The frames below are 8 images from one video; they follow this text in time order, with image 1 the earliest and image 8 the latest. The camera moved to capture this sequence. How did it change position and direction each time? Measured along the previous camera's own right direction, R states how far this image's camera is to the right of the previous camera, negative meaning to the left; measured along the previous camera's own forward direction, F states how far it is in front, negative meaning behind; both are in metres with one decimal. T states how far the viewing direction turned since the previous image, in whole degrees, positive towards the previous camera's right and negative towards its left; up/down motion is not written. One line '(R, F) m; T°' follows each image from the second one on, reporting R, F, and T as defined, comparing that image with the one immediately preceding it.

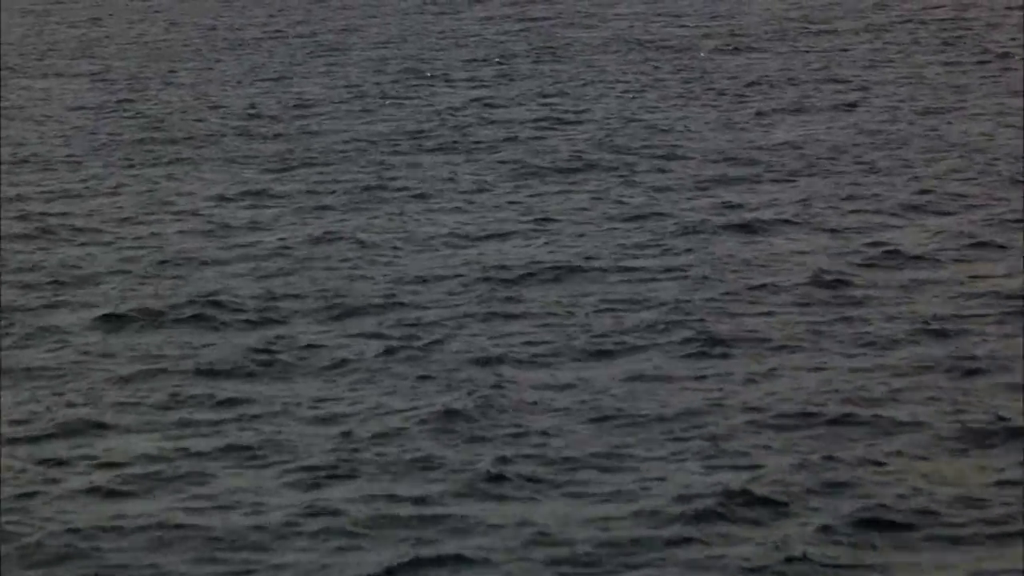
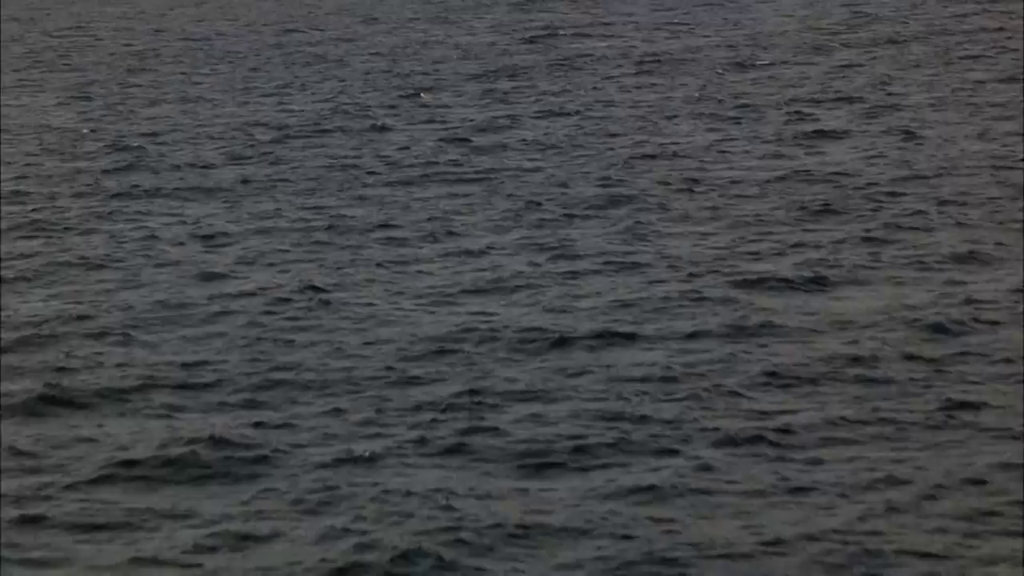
(-0.1, +1.7) m; 0°
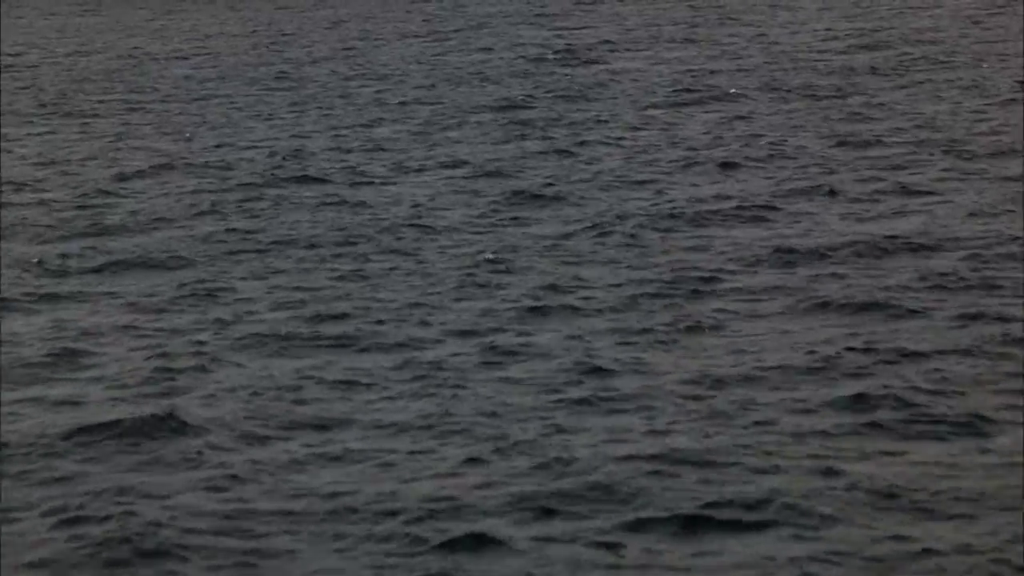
(-0.1, +2.9) m; 0°
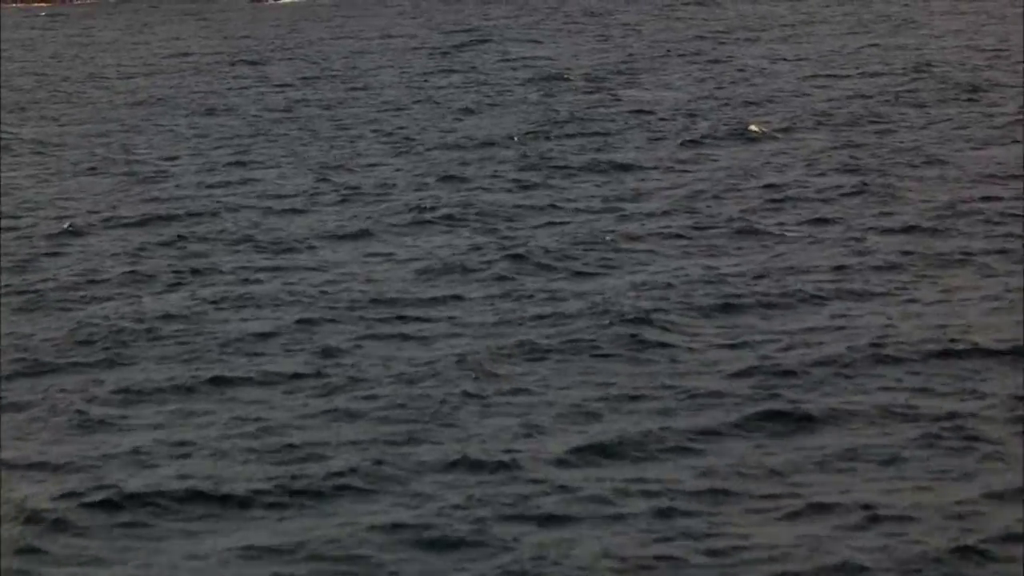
(0.0, +2.8) m; 0°
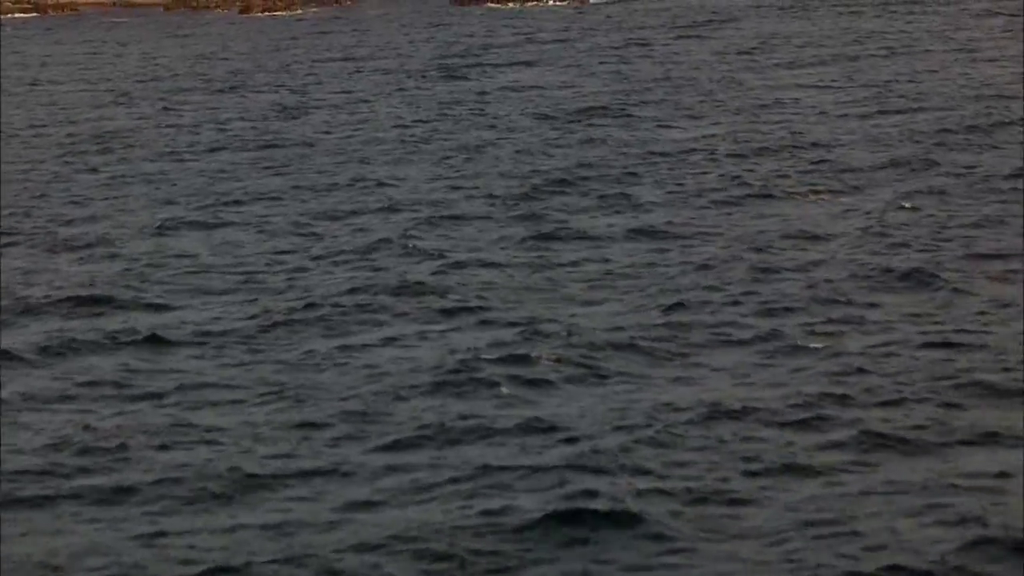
(0.0, +2.9) m; 0°
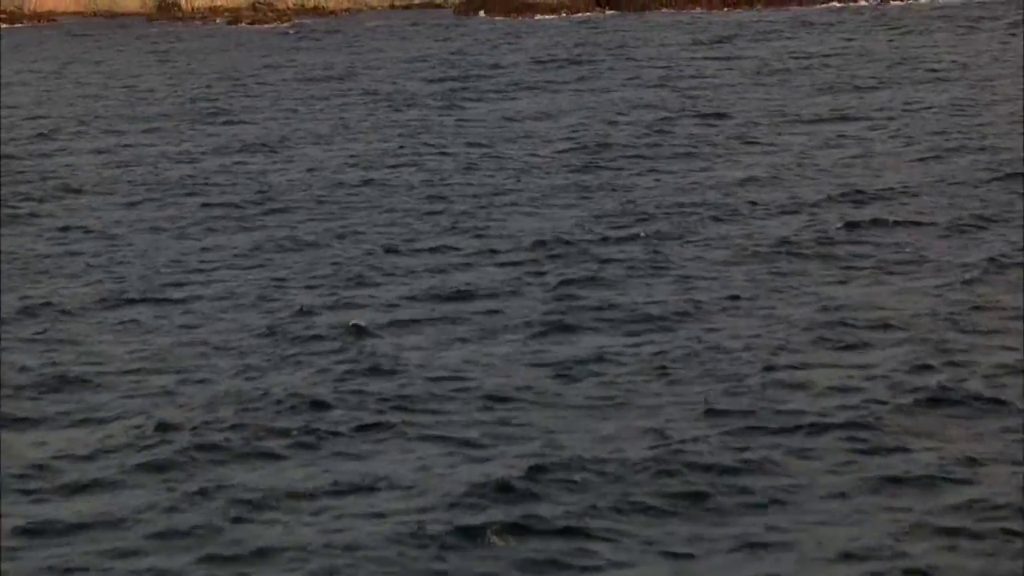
(0.0, +2.7) m; 0°
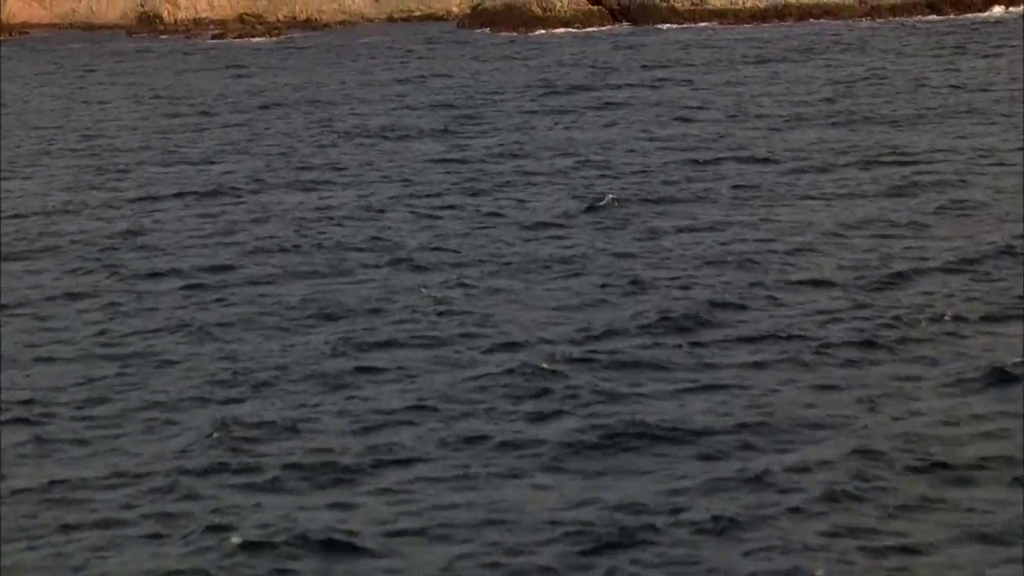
(0.0, +2.8) m; 0°
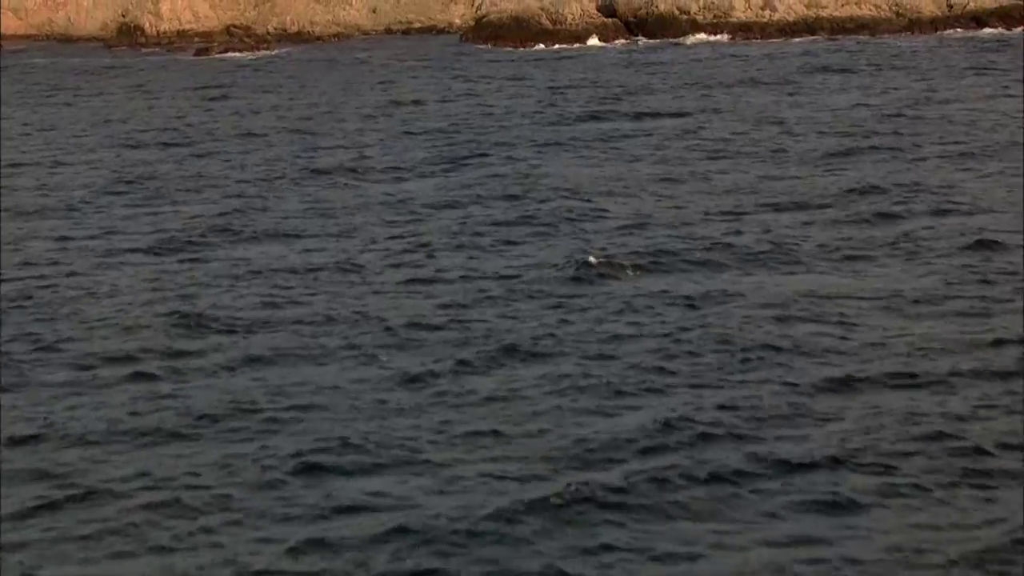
(0.0, +2.6) m; 0°
